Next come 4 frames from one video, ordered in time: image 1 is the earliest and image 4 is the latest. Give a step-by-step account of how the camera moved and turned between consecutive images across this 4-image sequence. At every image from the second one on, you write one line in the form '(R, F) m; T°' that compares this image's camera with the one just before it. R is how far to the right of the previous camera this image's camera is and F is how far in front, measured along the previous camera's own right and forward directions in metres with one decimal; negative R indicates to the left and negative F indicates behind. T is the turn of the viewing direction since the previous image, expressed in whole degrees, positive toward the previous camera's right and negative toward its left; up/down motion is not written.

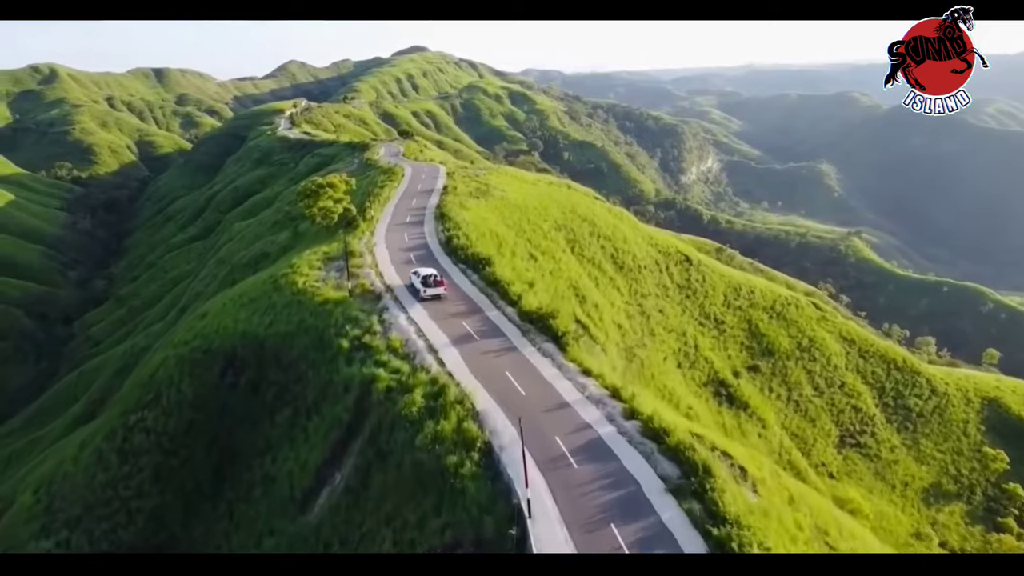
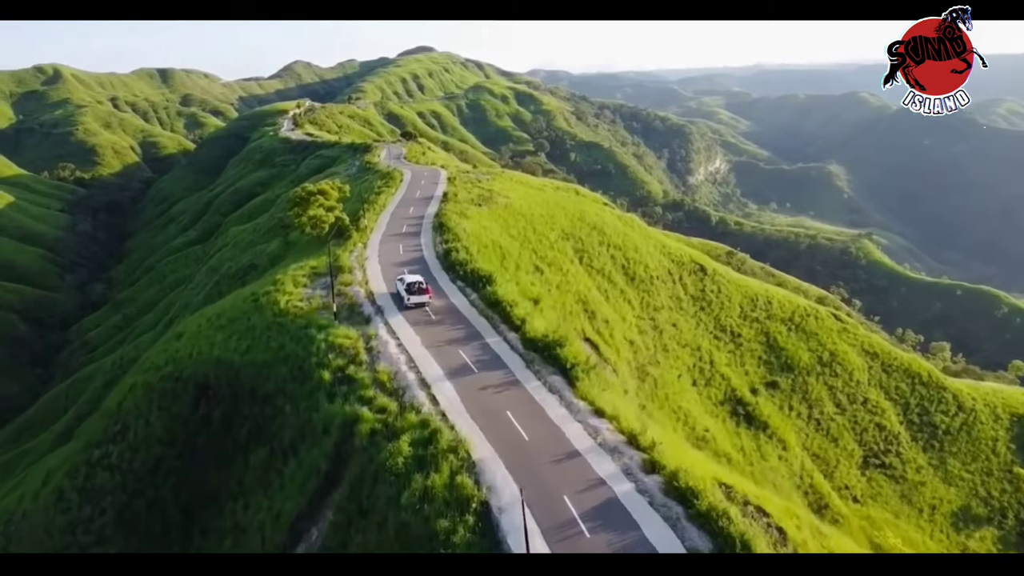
(+0.1, +3.4) m; -1°
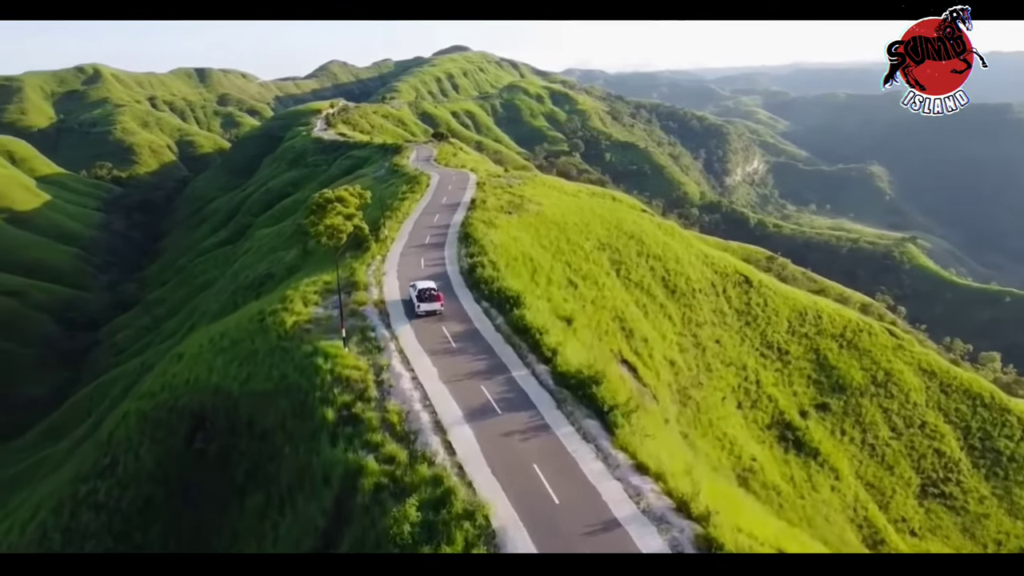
(+0.1, +3.5) m; -3°
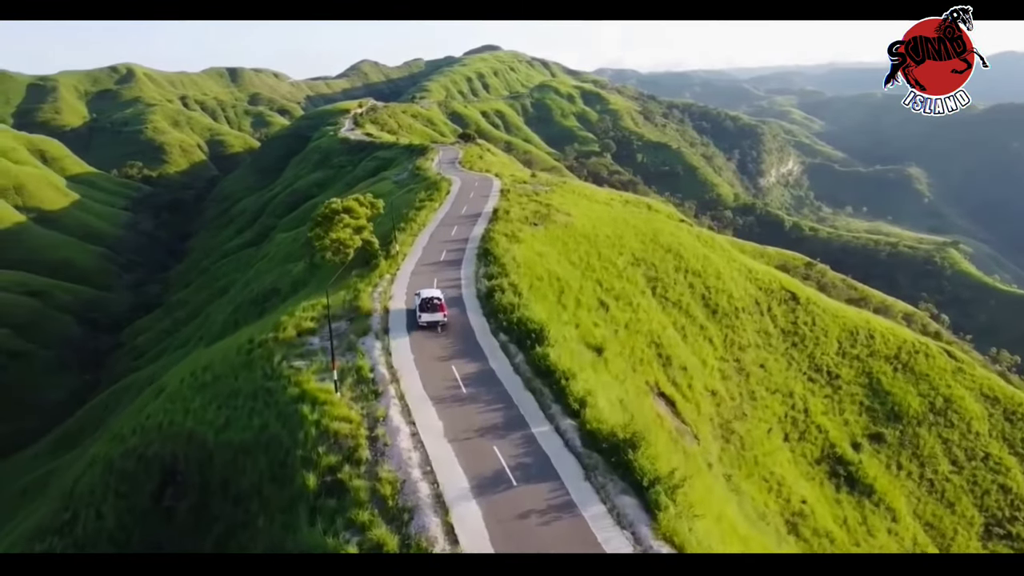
(+0.2, +4.2) m; -2°
